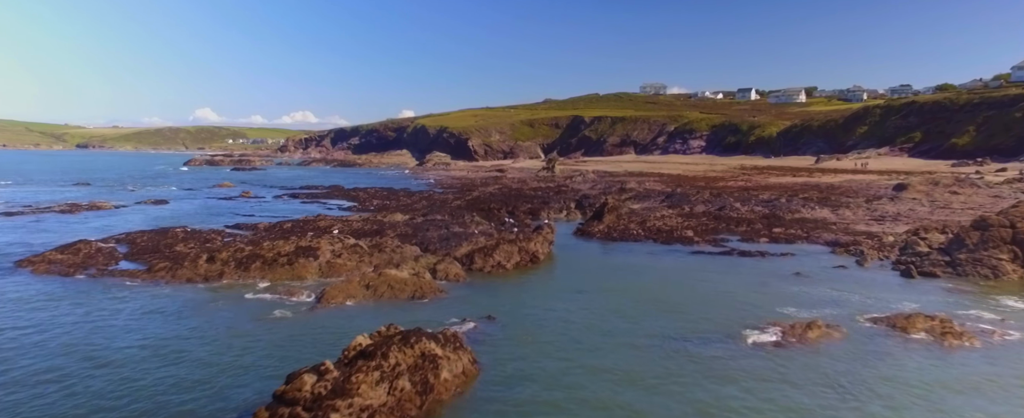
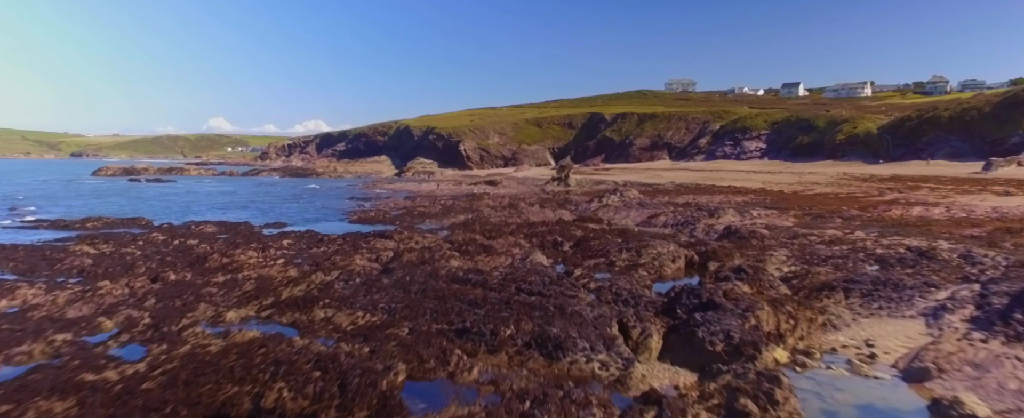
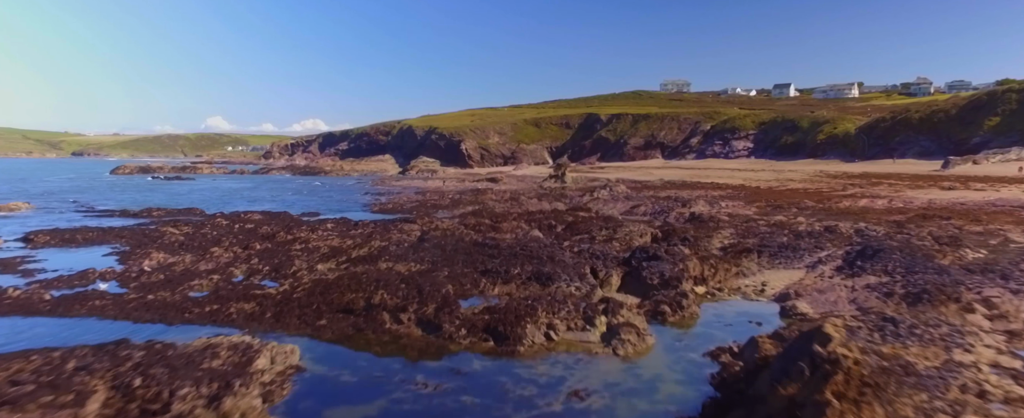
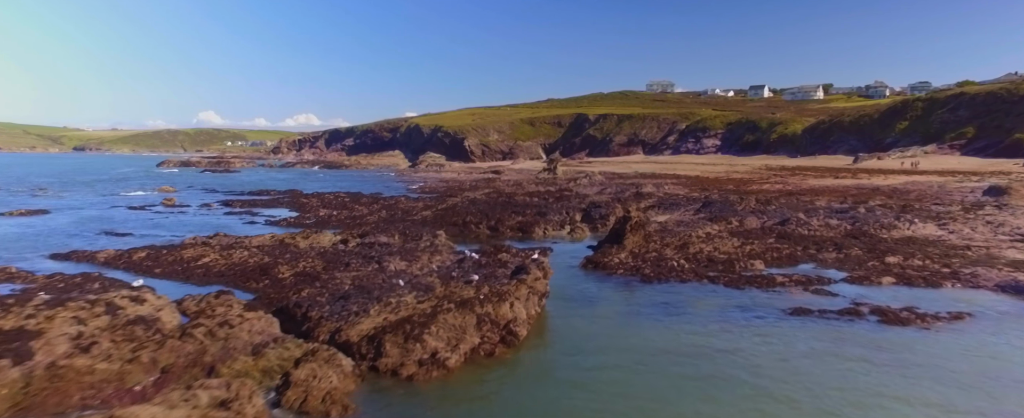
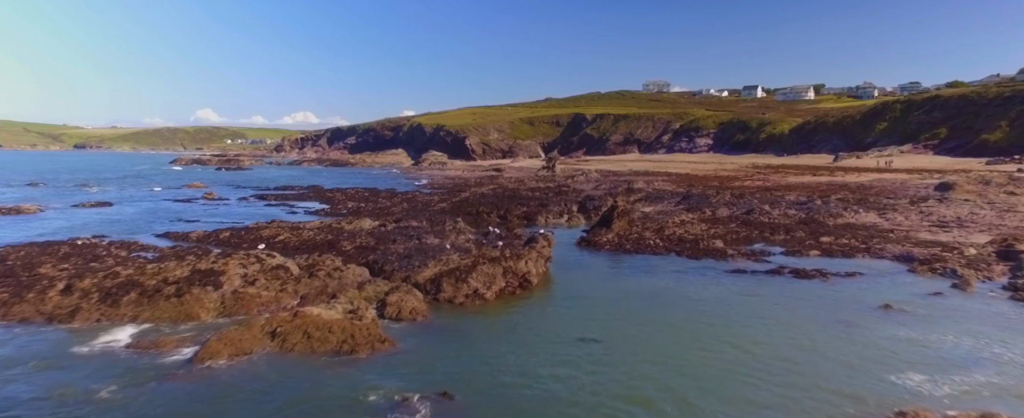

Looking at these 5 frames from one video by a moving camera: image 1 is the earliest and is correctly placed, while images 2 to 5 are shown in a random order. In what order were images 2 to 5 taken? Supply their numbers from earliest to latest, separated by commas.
5, 4, 3, 2
